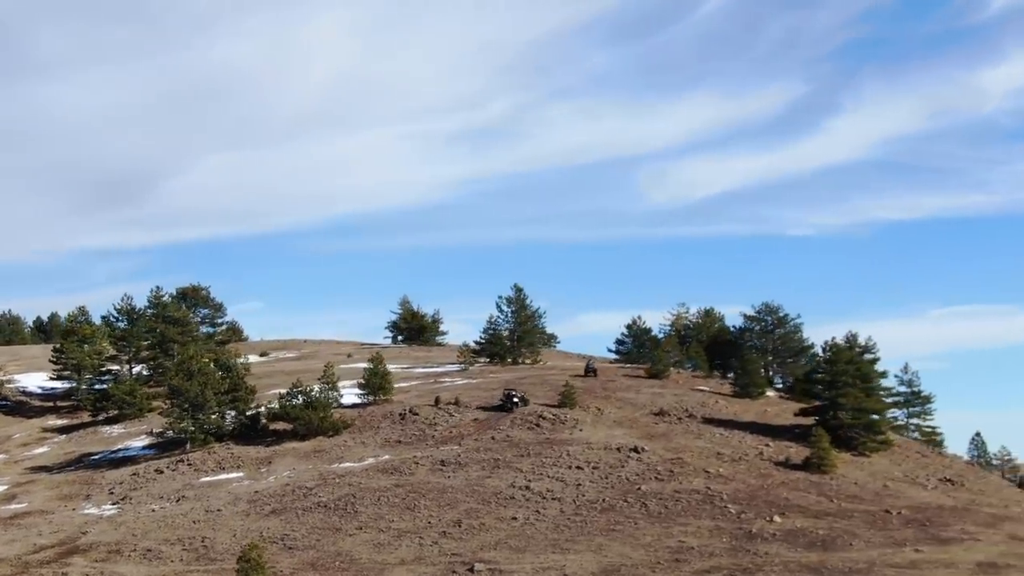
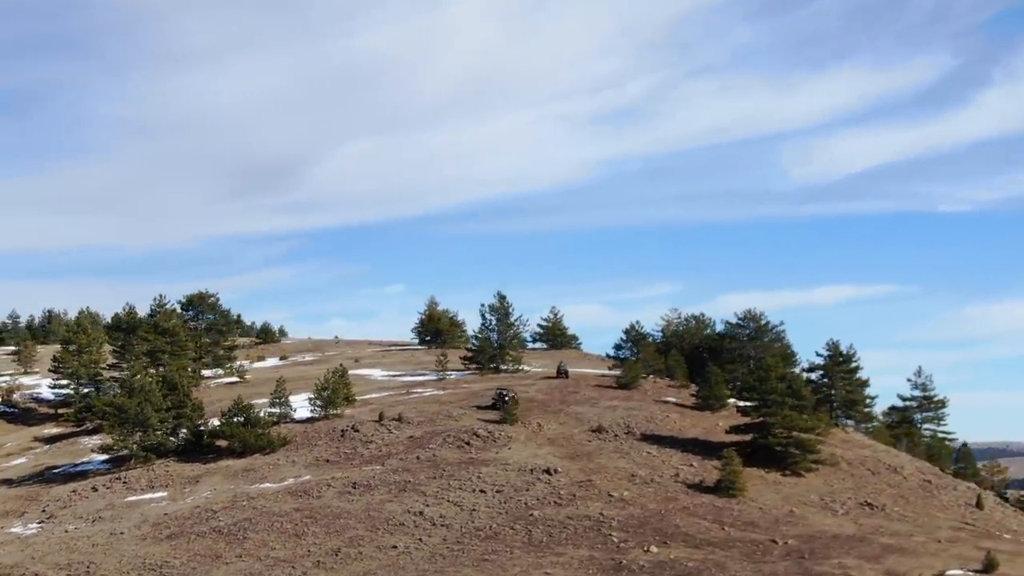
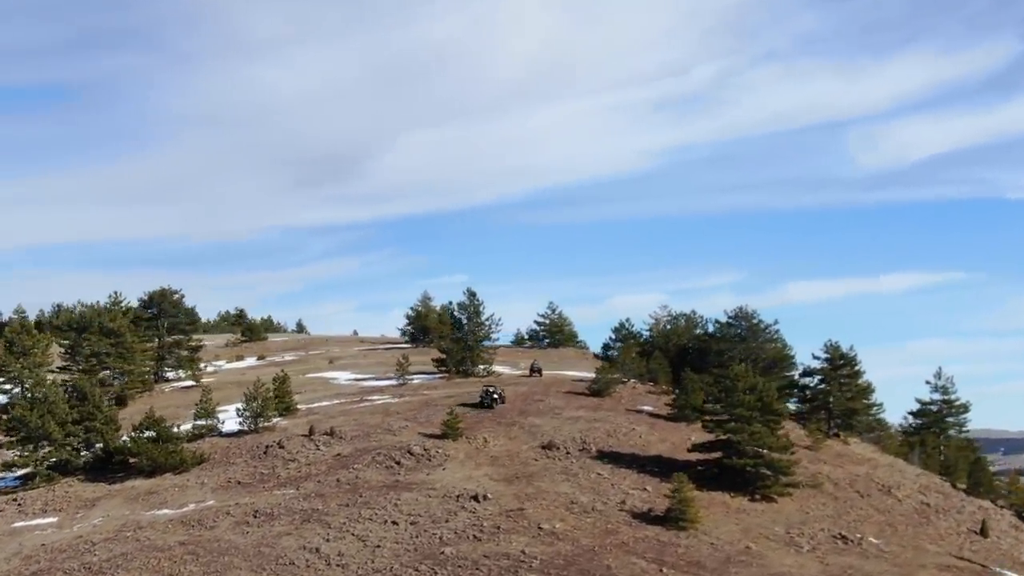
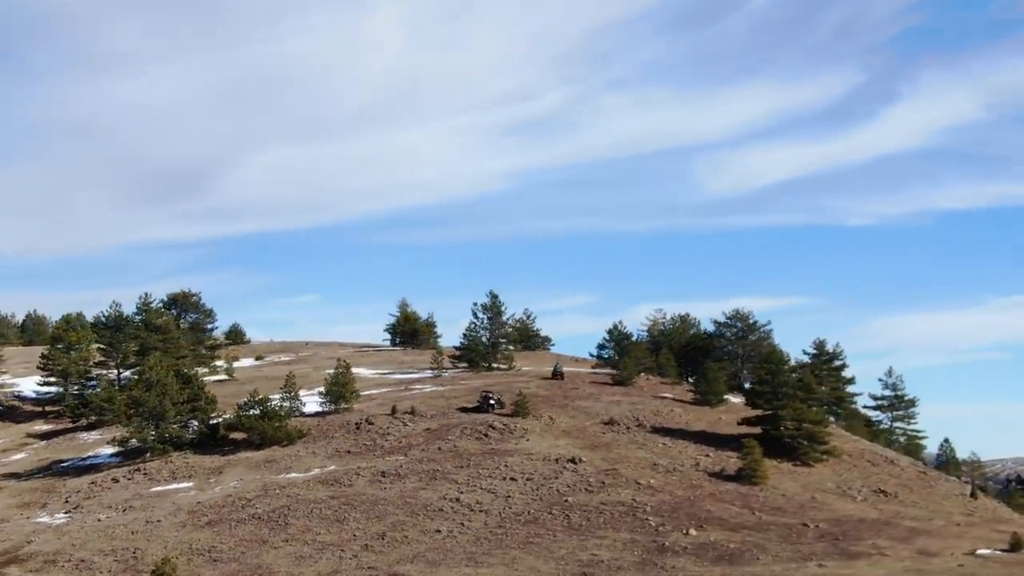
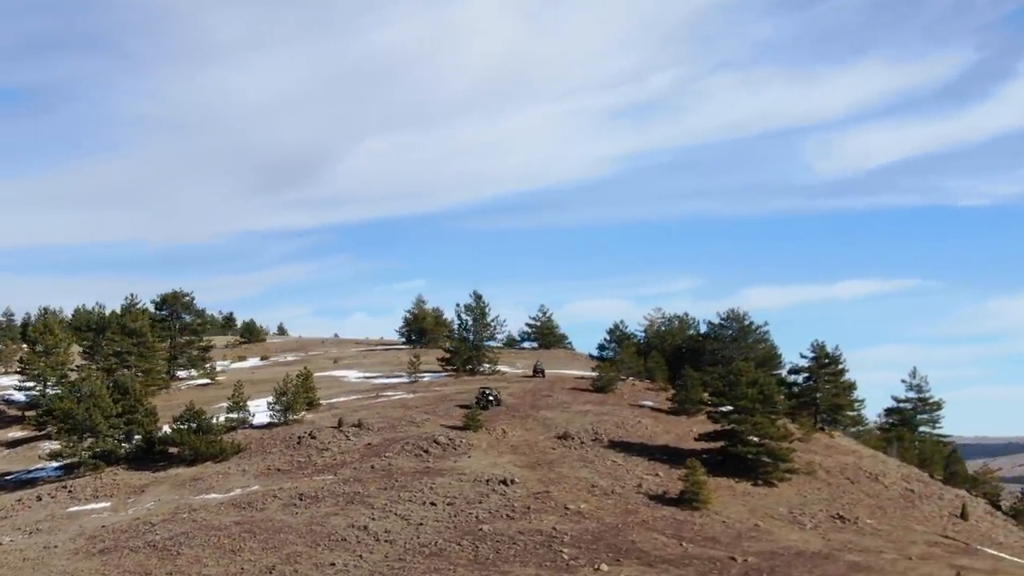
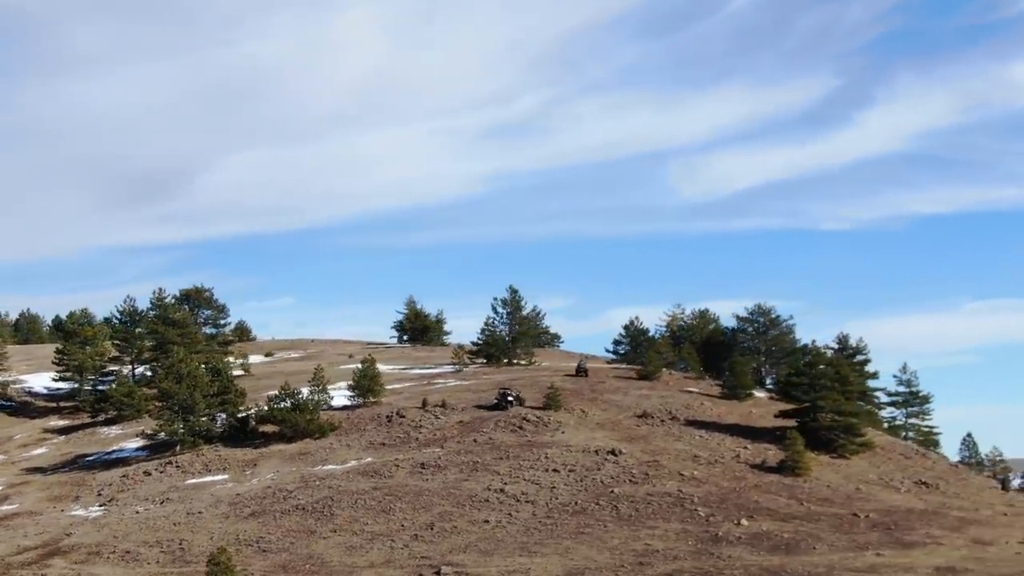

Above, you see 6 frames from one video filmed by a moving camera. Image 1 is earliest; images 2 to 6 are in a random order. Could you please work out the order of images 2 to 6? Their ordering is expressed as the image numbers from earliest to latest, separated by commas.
6, 4, 2, 5, 3
